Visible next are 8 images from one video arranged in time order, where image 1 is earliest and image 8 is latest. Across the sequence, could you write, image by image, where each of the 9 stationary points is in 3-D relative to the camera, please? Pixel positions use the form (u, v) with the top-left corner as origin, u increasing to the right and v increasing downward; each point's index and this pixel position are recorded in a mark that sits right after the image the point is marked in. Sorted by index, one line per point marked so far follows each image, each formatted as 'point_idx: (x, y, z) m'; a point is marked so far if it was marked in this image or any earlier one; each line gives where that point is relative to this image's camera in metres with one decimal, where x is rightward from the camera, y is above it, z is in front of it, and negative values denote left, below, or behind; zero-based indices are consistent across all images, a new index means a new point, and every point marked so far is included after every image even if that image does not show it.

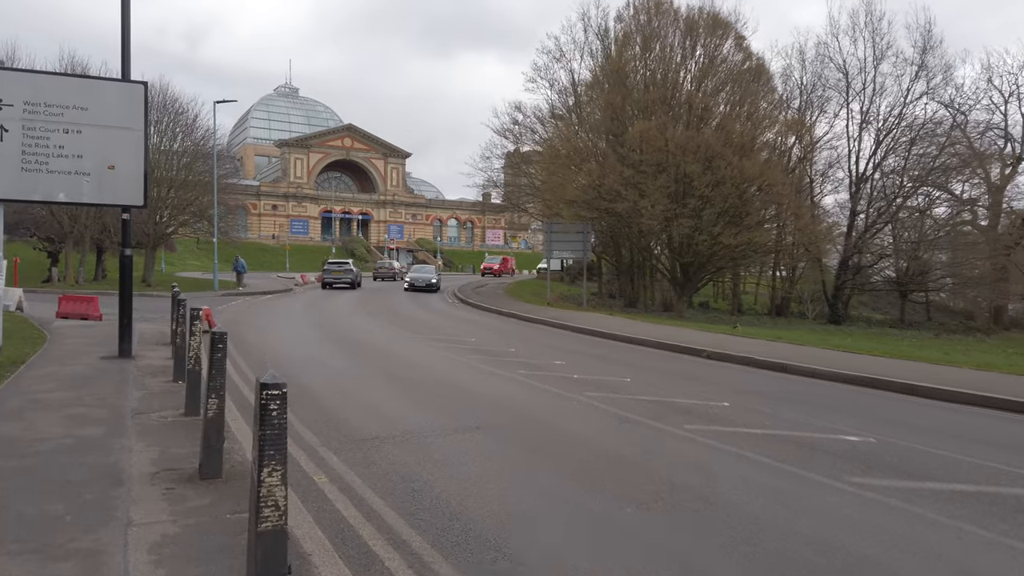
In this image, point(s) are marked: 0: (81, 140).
0: (-6.6, +2.3, +11.7) m
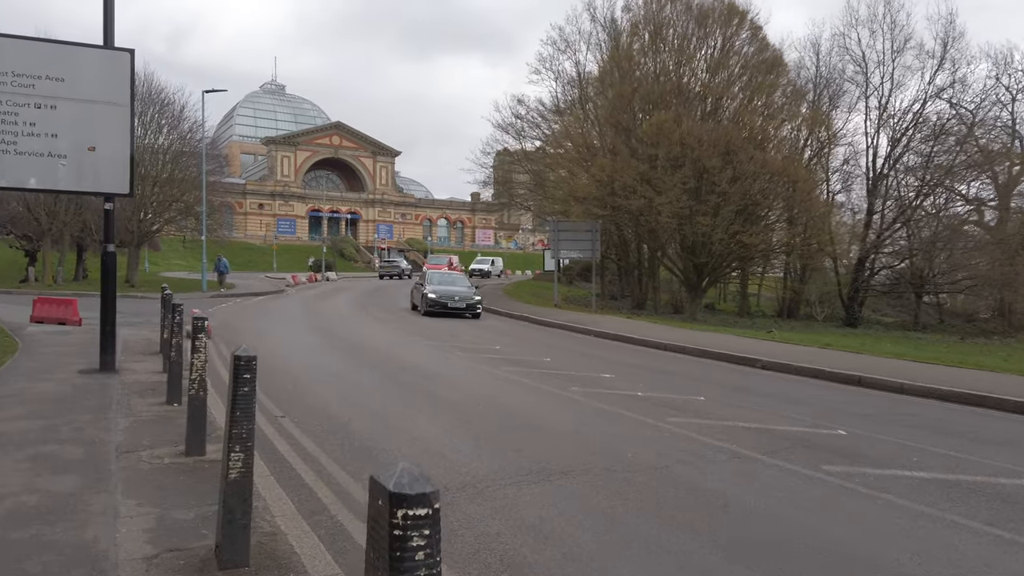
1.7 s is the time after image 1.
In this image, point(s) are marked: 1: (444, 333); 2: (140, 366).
0: (-6.0, +2.2, +10.0) m
1: (-1.7, -1.1, +19.7) m
2: (-5.2, -1.1, +10.7) m
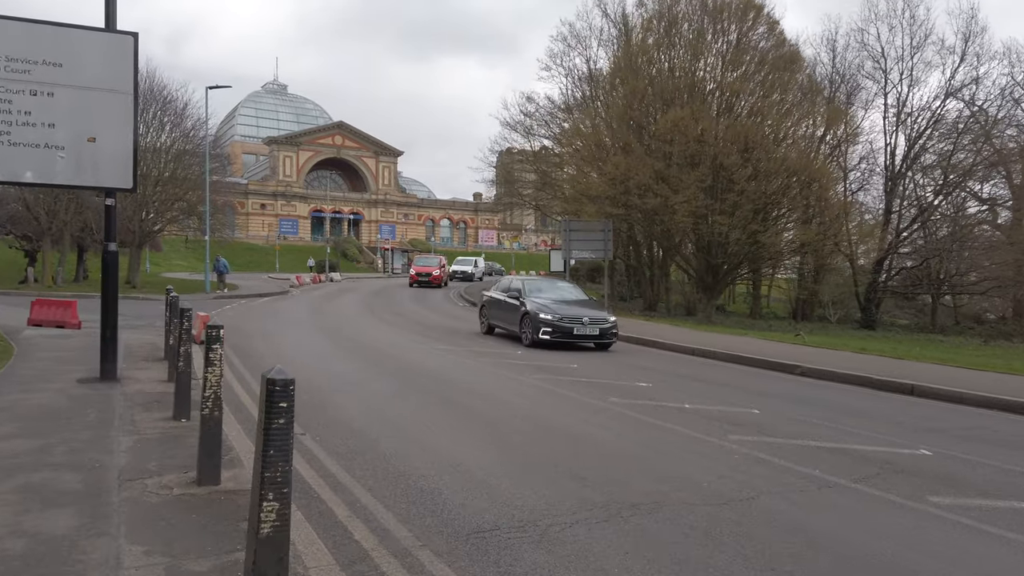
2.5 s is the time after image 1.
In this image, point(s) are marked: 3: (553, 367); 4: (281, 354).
0: (-5.6, +2.2, +9.3) m
1: (-1.3, -1.1, +18.9) m
2: (-4.8, -1.1, +10.0) m
3: (+0.7, -1.3, +12.8) m
4: (-4.5, -1.2, +14.7) m
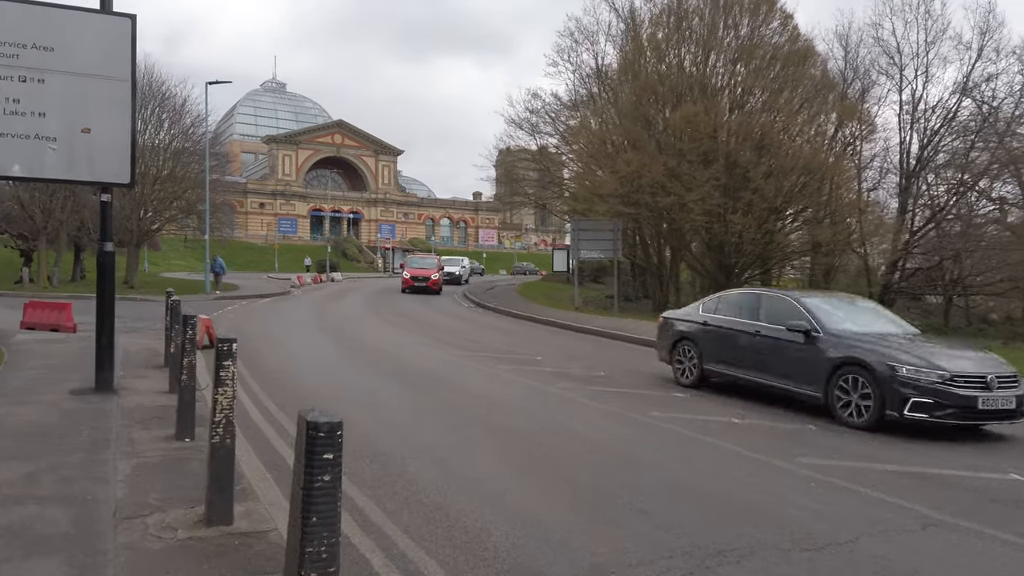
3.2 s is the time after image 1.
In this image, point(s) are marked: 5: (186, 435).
0: (-5.2, +2.2, +8.5) m
1: (-1.0, -1.1, +18.2) m
2: (-4.5, -1.2, +9.3) m
3: (+1.0, -1.3, +12.1) m
4: (-4.2, -1.2, +14.0) m
5: (-2.7, -1.3, +6.5) m
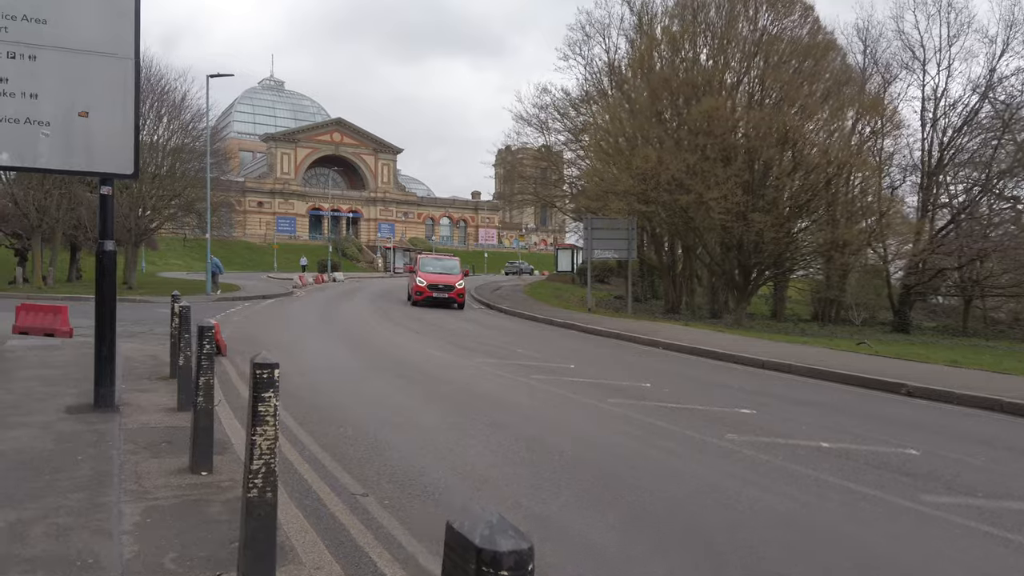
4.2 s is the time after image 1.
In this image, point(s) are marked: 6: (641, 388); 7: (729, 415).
0: (-4.7, +2.1, +7.5) m
1: (-0.5, -1.2, +17.2) m
2: (-4.0, -1.2, +8.3) m
3: (+1.5, -1.4, +11.2) m
4: (-3.7, -1.3, +13.0) m
5: (-2.2, -1.3, +5.5) m
6: (+1.8, -1.4, +10.6) m
7: (+2.5, -1.5, +8.9) m
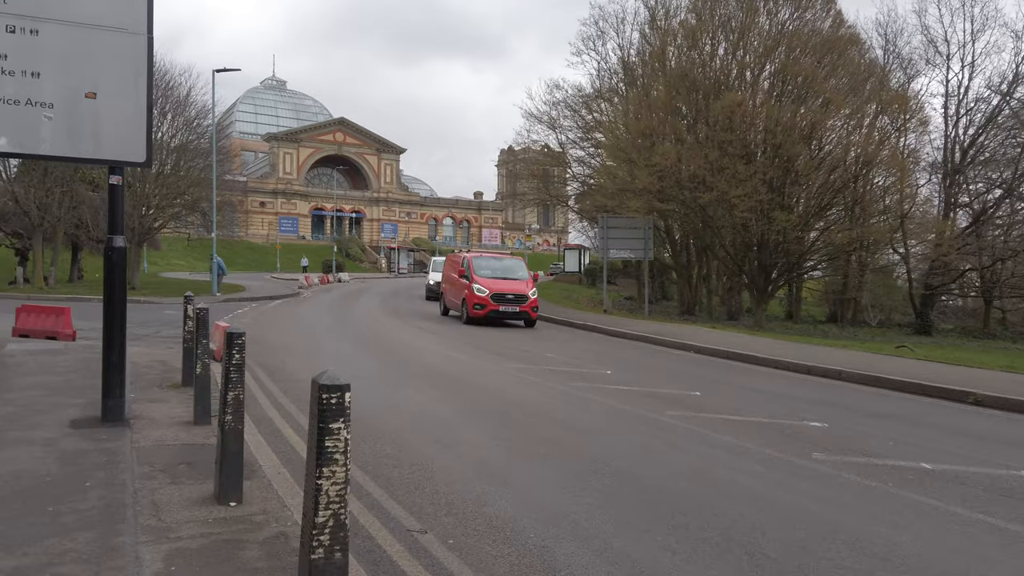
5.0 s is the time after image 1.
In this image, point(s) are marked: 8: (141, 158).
0: (-4.2, +2.1, +6.8) m
1: (0.0, -1.2, +16.5) m
2: (-3.5, -1.2, +7.5) m
3: (+2.0, -1.4, +10.4) m
4: (-3.2, -1.3, +12.2) m
5: (-1.7, -1.3, +4.7) m
6: (+2.3, -1.4, +9.8) m
7: (+3.0, -1.5, +8.1) m
8: (-3.5, +1.2, +7.2) m
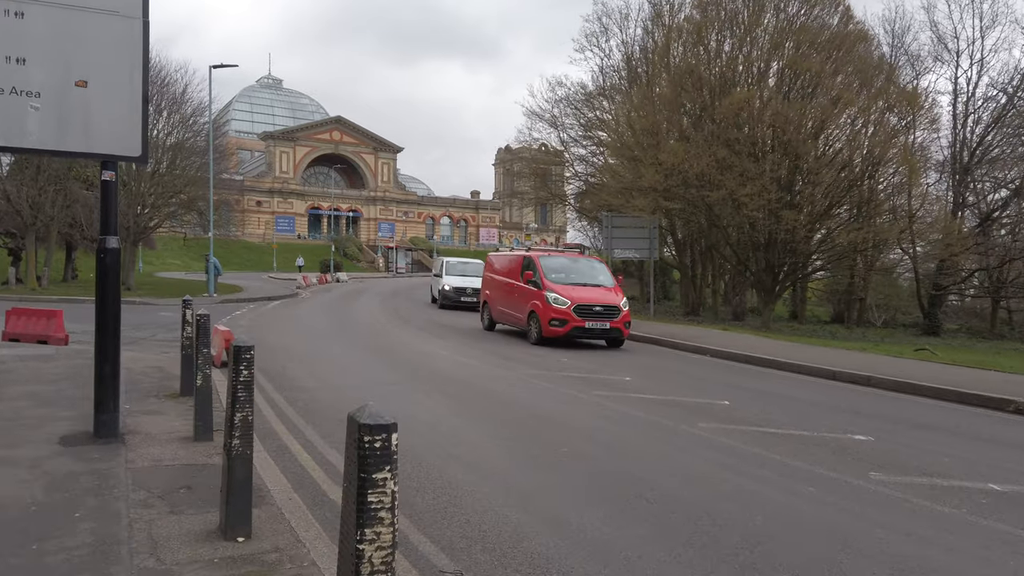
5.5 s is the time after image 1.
0: (-4.0, +2.1, +6.2) m
1: (+0.2, -1.2, +15.9) m
2: (-3.3, -1.2, +7.0) m
3: (+2.2, -1.4, +9.9) m
4: (-3.0, -1.3, +11.7) m
5: (-1.5, -1.3, +4.2) m
6: (+2.5, -1.4, +9.3) m
7: (+3.2, -1.5, +7.6) m
8: (-3.3, +1.2, +6.6) m
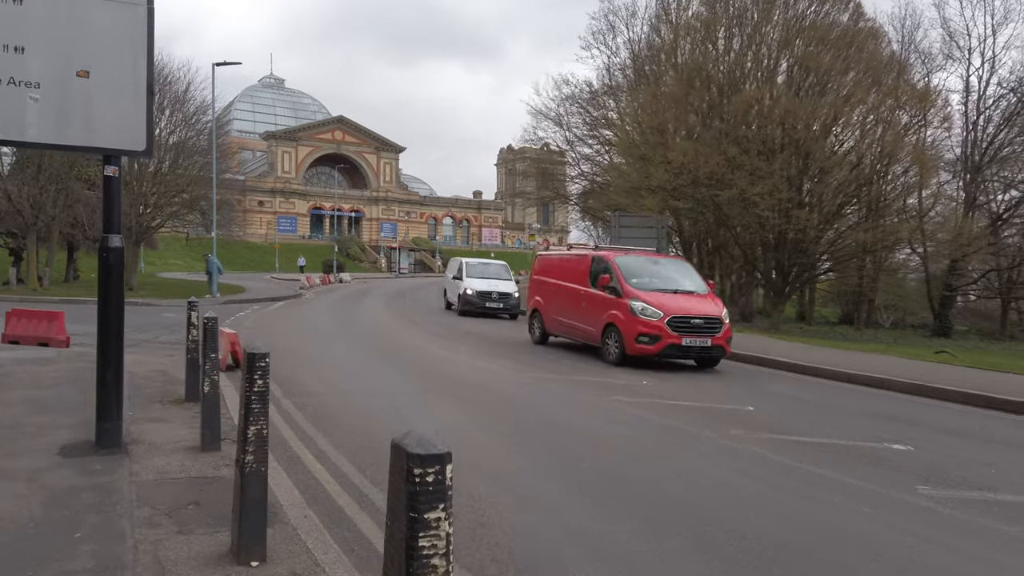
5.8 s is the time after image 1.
0: (-3.8, +2.1, +5.9) m
1: (+0.4, -1.2, +15.6) m
2: (-3.1, -1.3, +6.7) m
3: (+2.4, -1.4, +9.5) m
4: (-2.8, -1.3, +11.4) m
5: (-1.3, -1.4, +3.9) m
6: (+2.7, -1.5, +9.0) m
7: (+3.4, -1.5, +7.2) m
8: (-3.1, +1.2, +6.3) m
